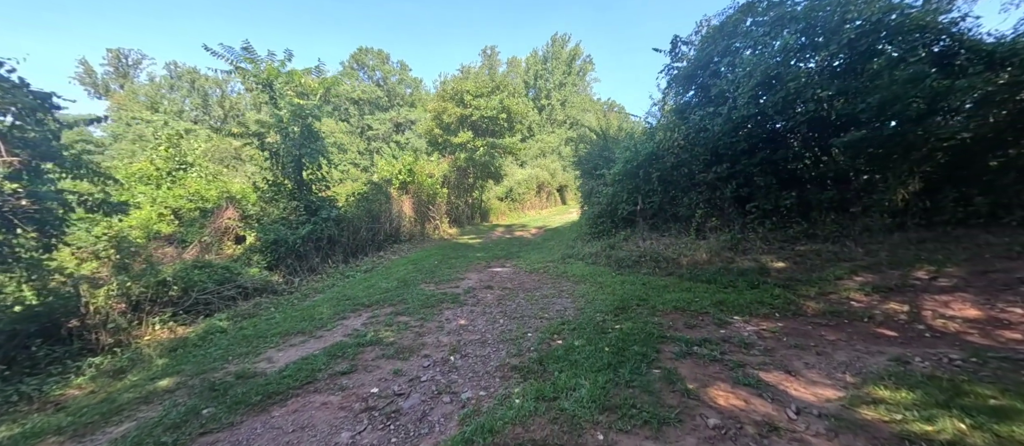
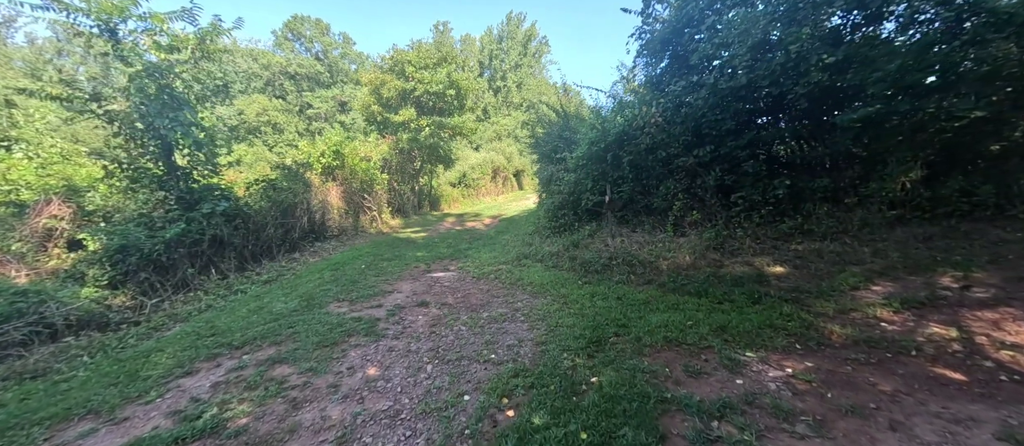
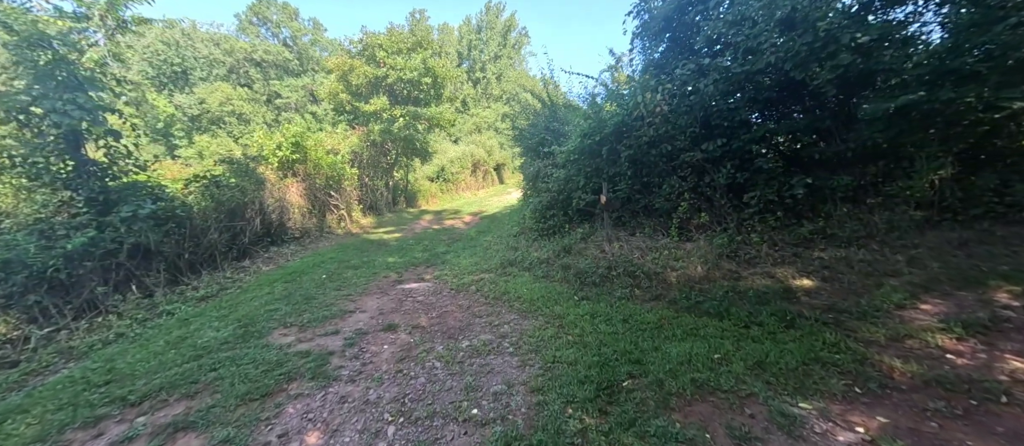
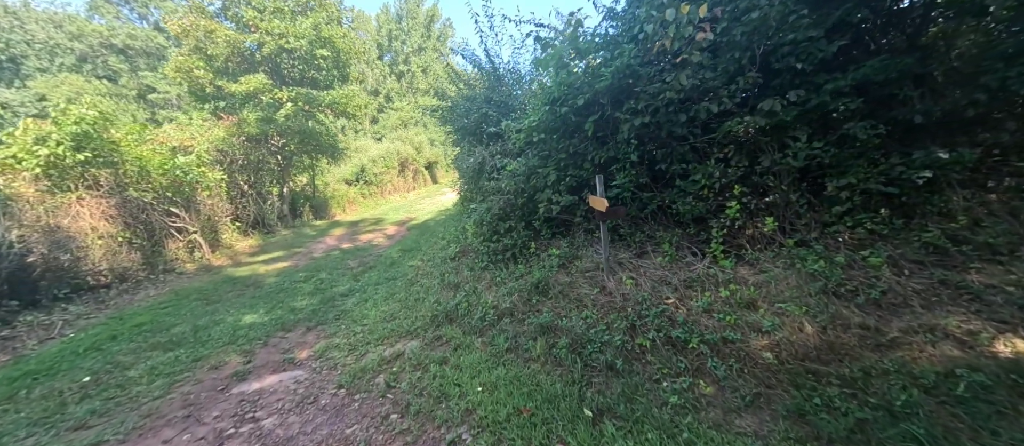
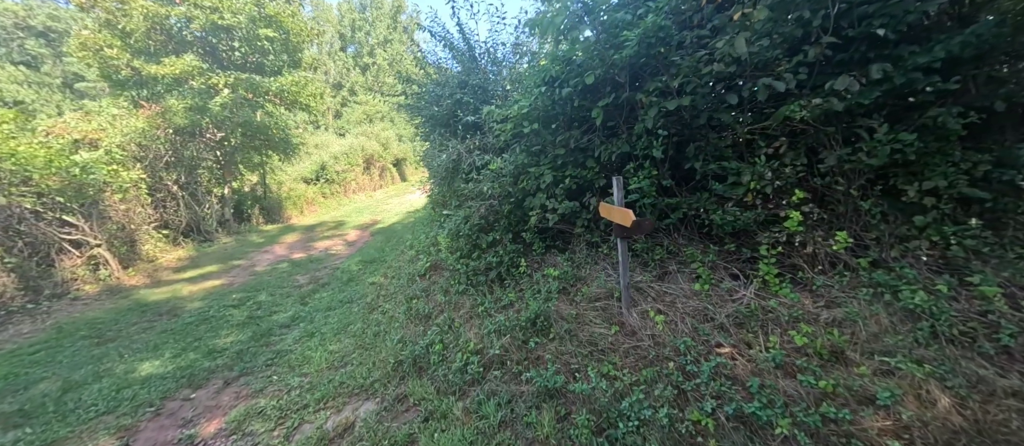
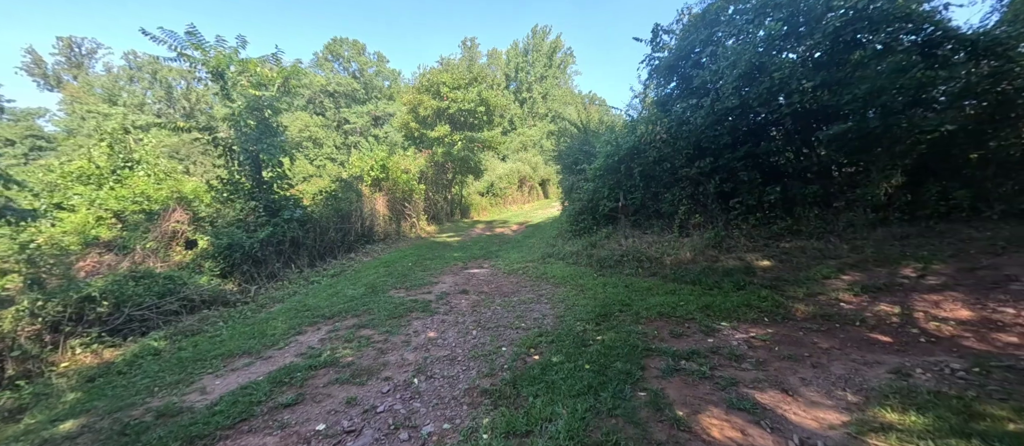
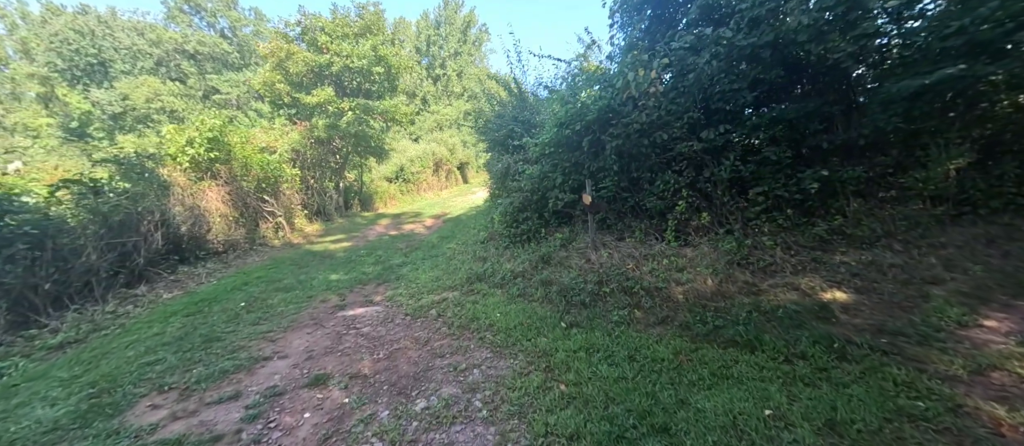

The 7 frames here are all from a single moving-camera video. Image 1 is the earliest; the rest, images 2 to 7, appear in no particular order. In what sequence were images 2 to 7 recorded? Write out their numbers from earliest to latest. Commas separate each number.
6, 2, 3, 7, 4, 5
